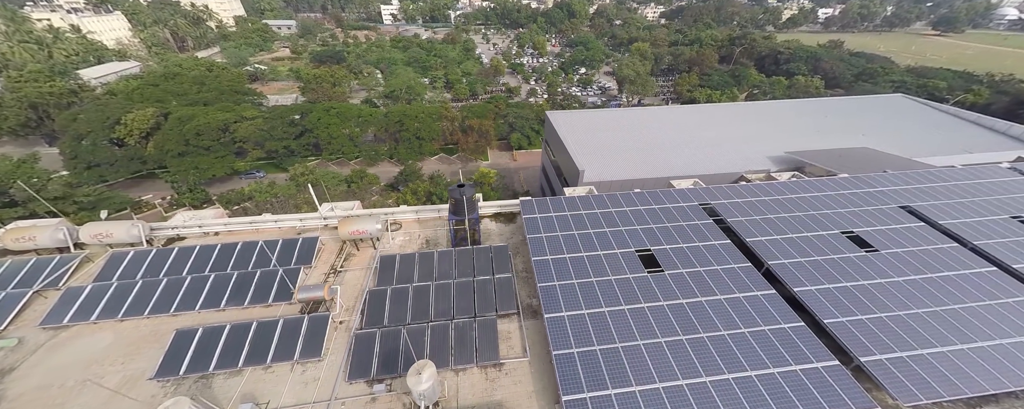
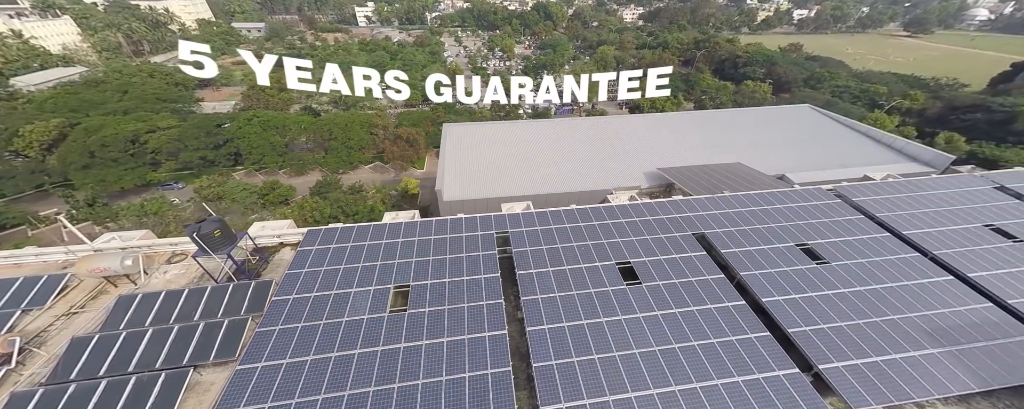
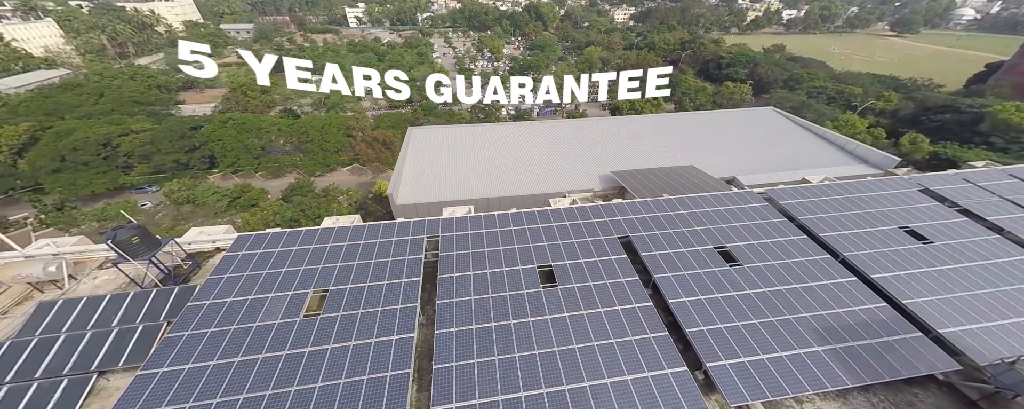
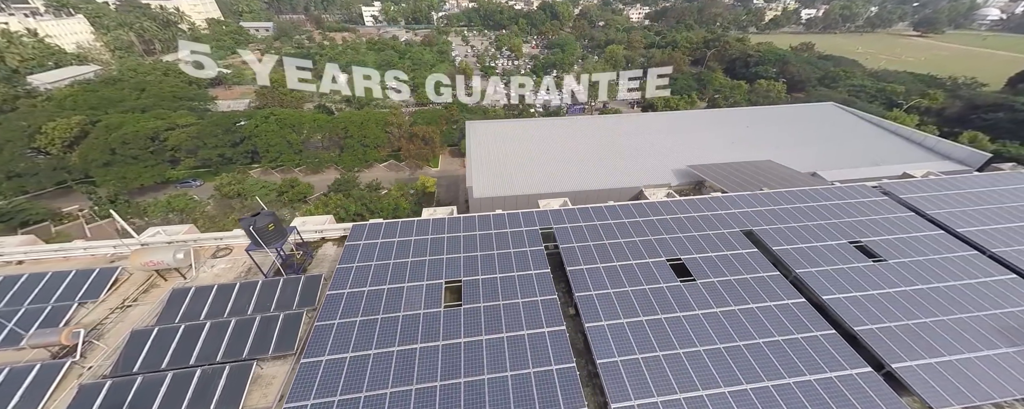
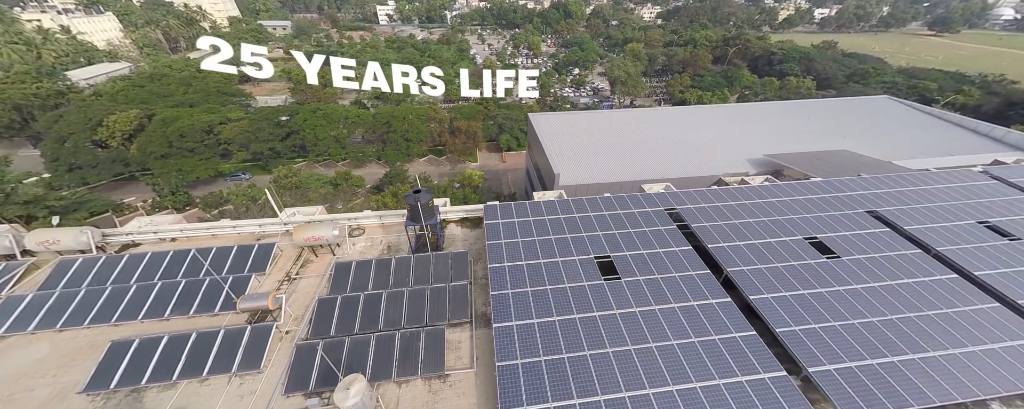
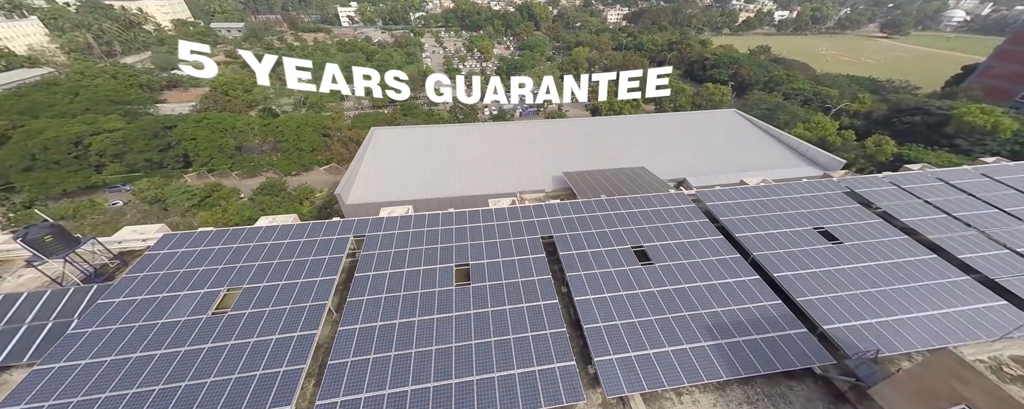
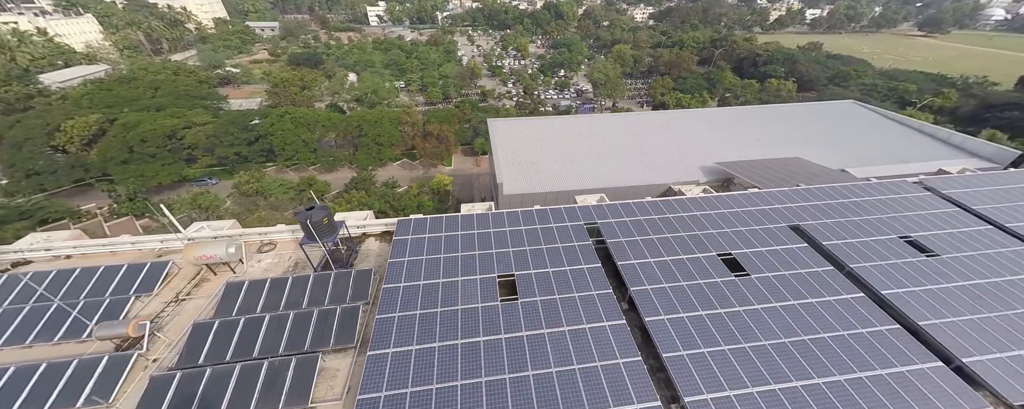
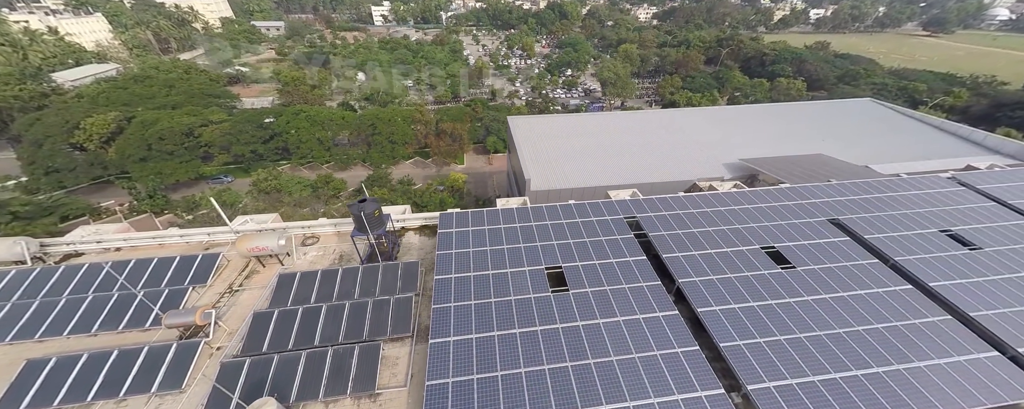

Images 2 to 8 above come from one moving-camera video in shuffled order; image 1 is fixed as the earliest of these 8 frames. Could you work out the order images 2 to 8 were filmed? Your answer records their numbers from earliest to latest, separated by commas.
5, 8, 7, 4, 2, 3, 6
